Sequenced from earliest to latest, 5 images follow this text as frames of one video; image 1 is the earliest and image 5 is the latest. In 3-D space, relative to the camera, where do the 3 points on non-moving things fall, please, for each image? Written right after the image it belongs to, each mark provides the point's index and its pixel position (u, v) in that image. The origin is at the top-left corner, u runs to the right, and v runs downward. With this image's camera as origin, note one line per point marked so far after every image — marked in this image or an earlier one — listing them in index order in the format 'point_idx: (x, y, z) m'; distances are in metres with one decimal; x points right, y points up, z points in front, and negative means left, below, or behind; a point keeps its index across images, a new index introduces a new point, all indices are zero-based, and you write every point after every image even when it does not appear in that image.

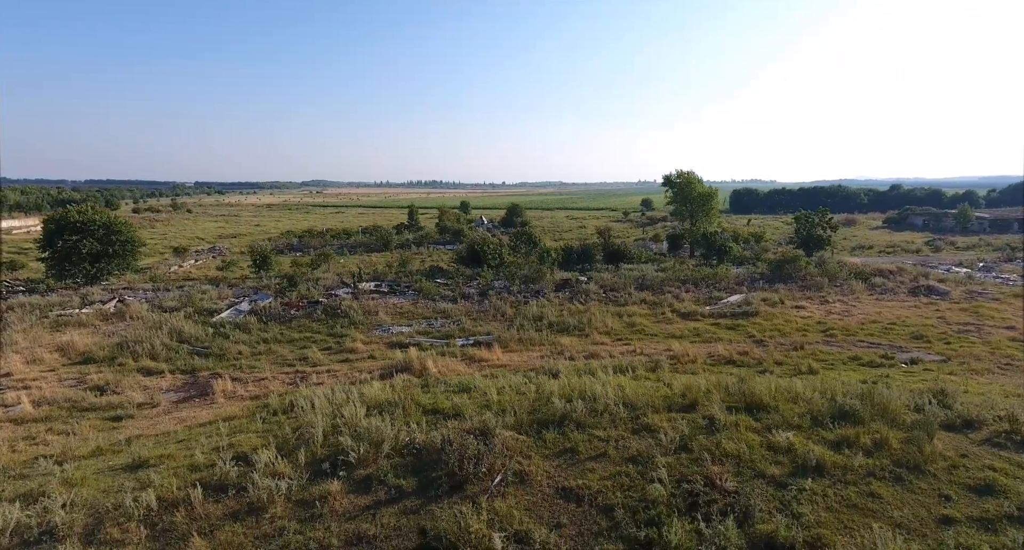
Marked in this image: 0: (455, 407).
0: (-0.8, -1.8, +7.3) m
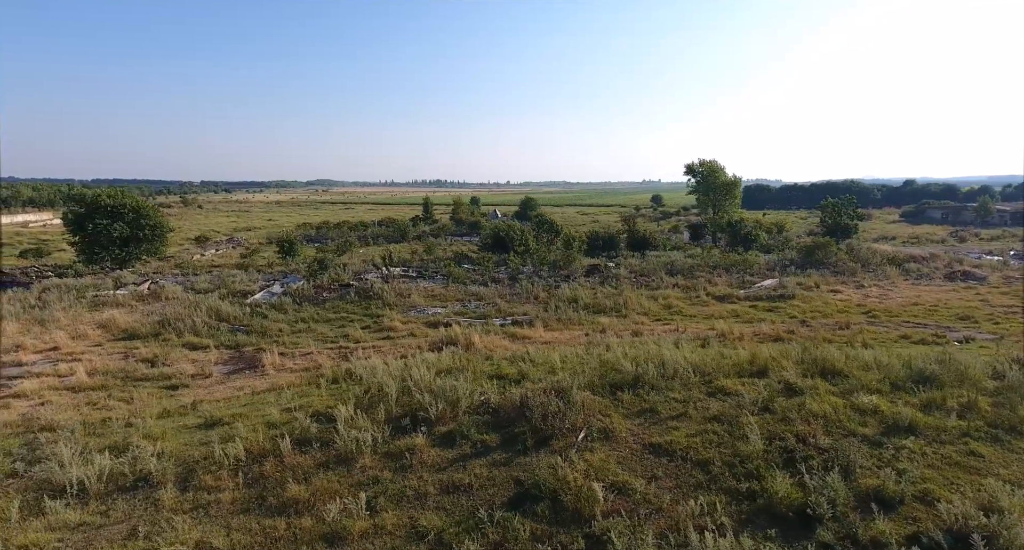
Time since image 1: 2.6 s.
0: (+0.1, -1.3, +7.2) m
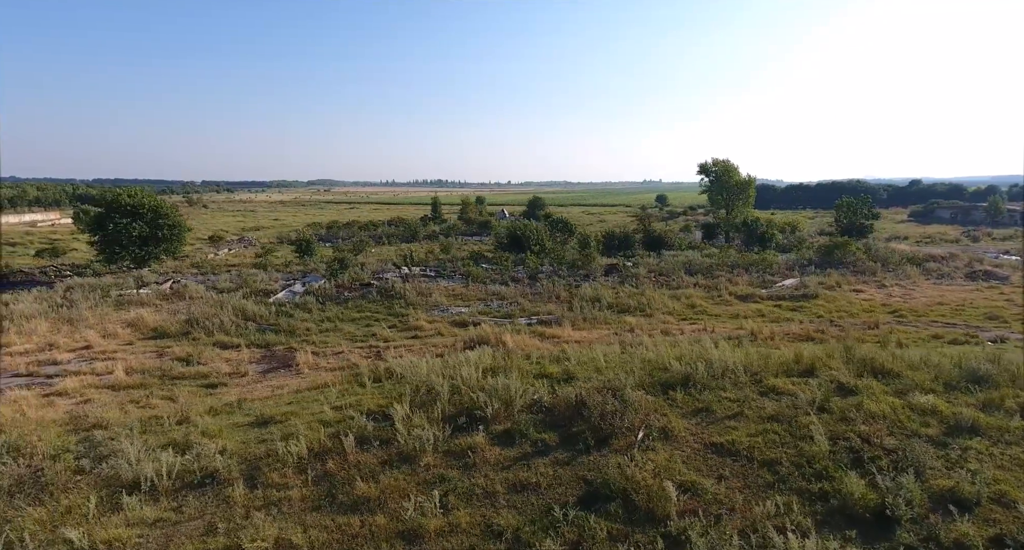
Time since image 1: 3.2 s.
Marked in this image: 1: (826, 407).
0: (+0.7, -1.3, +7.2) m
1: (+3.3, -1.4, +5.8) m
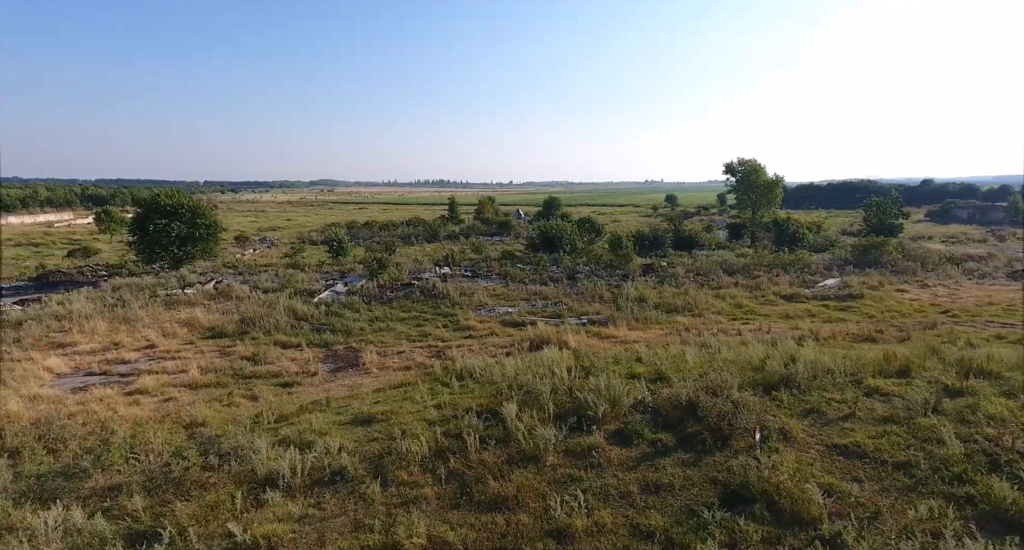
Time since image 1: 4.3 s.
0: (+1.9, -1.3, +7.2) m
1: (+4.4, -1.4, +5.8) m
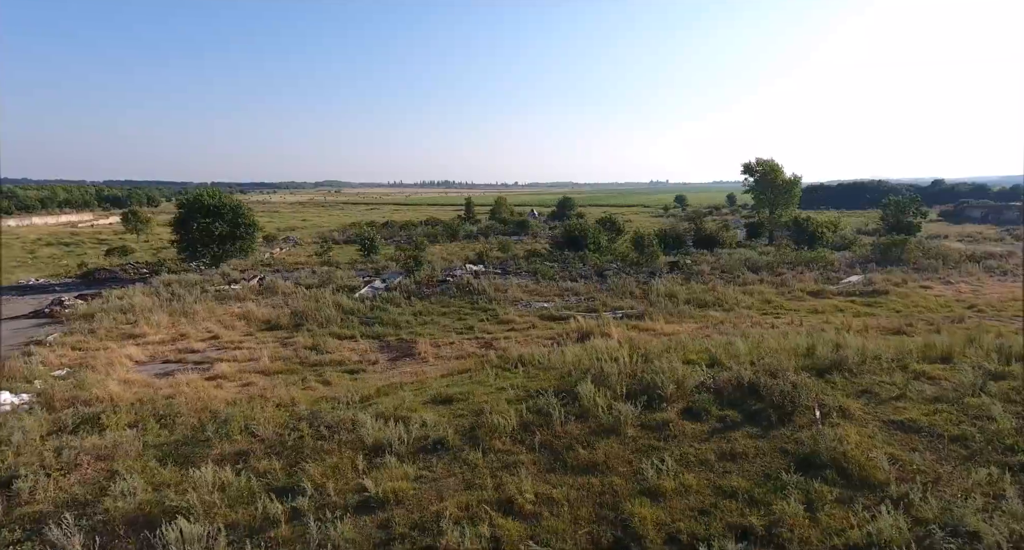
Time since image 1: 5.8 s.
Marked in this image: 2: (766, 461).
0: (+2.7, -1.2, +7.7) m
1: (+5.3, -1.3, +6.2) m
2: (+2.3, -1.7, +5.1) m
